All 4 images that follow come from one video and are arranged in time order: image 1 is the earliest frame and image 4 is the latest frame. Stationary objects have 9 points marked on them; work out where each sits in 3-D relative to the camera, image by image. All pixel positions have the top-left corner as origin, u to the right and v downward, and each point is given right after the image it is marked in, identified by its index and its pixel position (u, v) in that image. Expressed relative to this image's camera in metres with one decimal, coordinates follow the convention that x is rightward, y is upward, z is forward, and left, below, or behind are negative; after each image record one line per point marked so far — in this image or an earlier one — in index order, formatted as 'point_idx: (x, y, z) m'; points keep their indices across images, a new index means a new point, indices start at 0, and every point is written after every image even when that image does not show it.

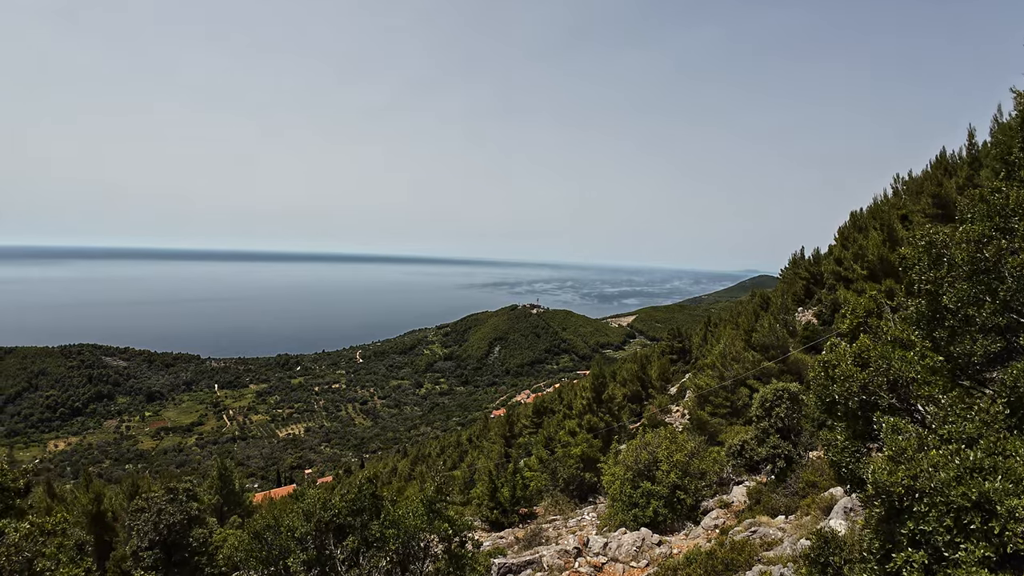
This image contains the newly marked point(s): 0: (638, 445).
0: (+5.2, -6.2, +17.9) m
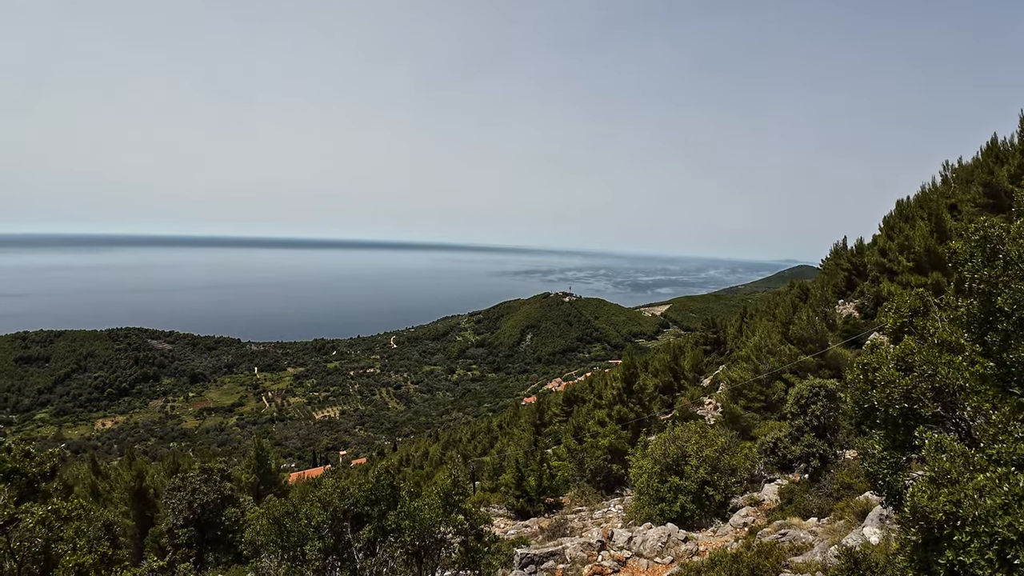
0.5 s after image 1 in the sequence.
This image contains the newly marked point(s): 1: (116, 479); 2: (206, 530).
0: (+6.1, -5.9, +17.4) m
1: (-17.9, -8.6, +19.7) m
2: (-12.0, -9.6, +17.5) m
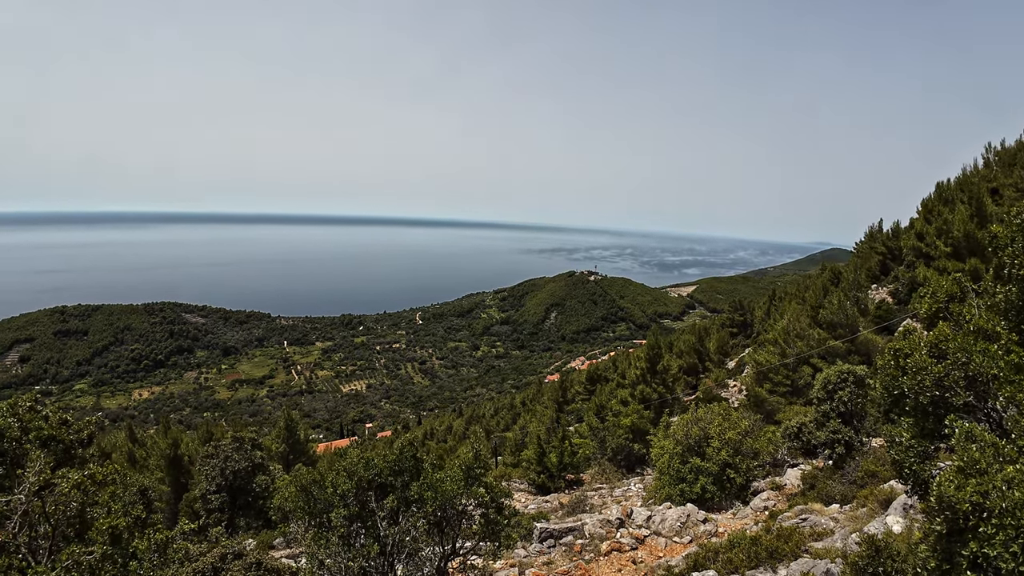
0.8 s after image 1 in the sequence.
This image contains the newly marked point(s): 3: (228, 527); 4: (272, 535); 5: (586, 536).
0: (+6.9, -5.1, +17.1) m
1: (-17.0, -7.5, +20.7) m
2: (-11.3, -8.6, +18.3) m
3: (-11.5, -9.8, +17.9) m
4: (-9.3, -9.6, +17.2) m
5: (+2.2, -7.6, +13.5) m
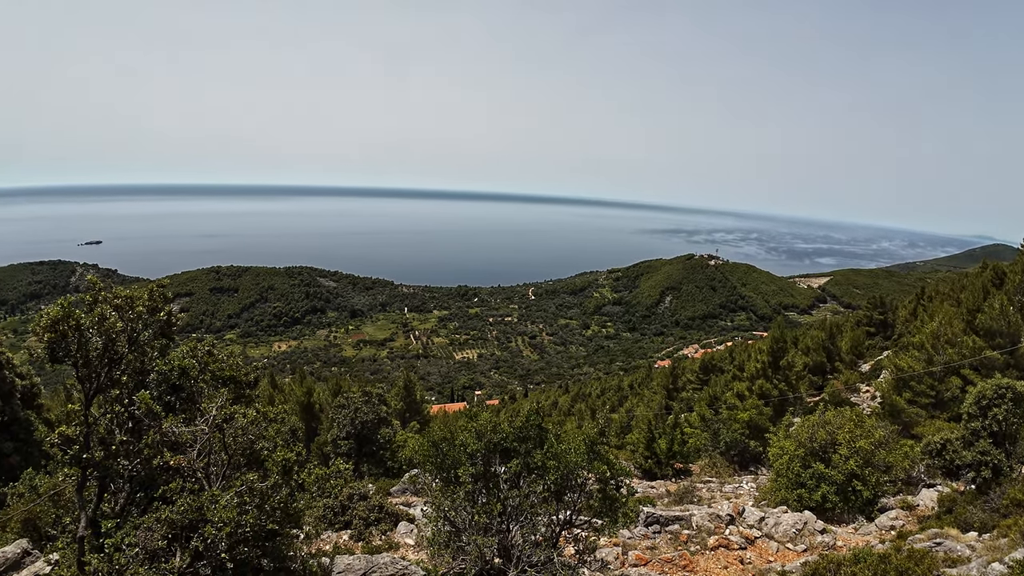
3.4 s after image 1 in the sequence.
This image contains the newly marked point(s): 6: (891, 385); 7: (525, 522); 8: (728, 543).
0: (+11.1, -4.8, +15.6) m
1: (-11.8, -5.6, +23.6) m
2: (-6.7, -7.2, +20.2) m
3: (-7.0, -8.3, +20.0) m
4: (-5.0, -8.3, +18.8) m
5: (+5.7, -7.1, +13.1) m
6: (+17.7, -4.4, +20.1) m
7: (+0.7, -4.6, +8.7) m
8: (+6.4, -7.0, +12.1) m
